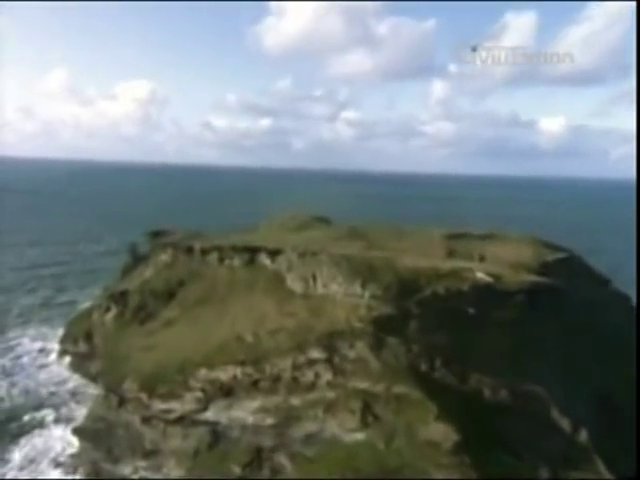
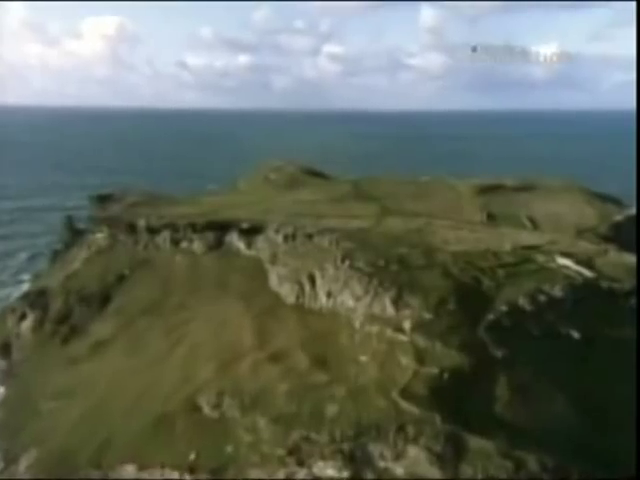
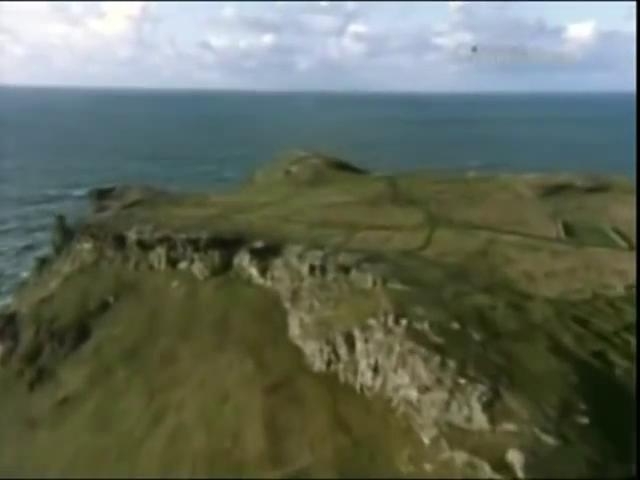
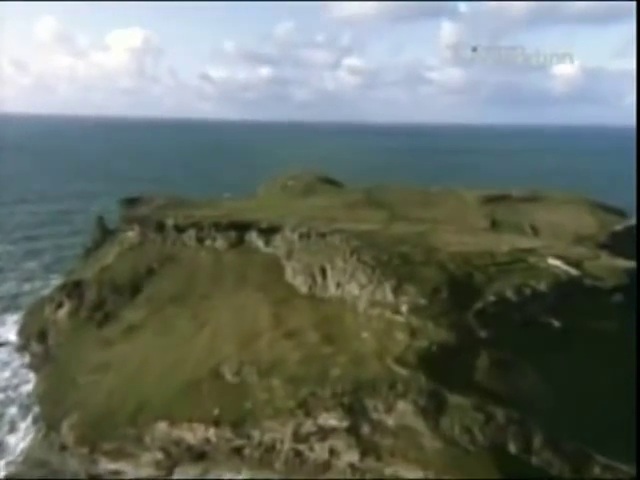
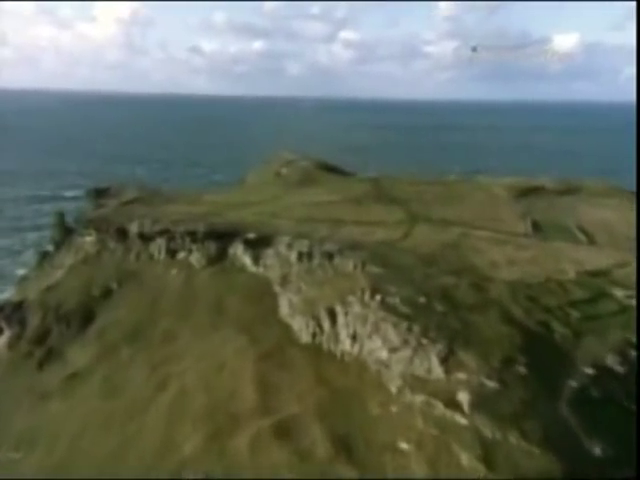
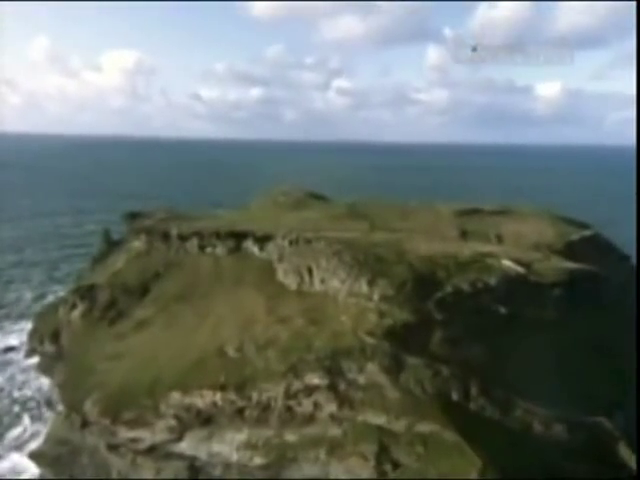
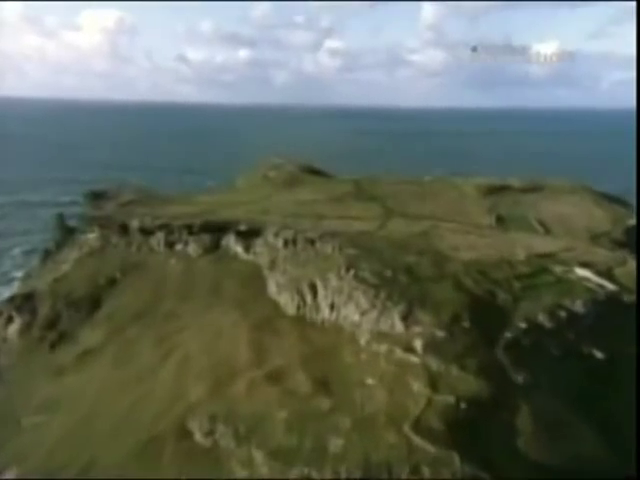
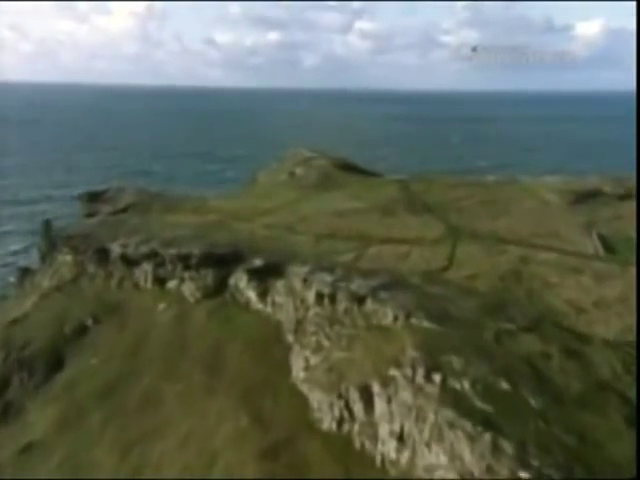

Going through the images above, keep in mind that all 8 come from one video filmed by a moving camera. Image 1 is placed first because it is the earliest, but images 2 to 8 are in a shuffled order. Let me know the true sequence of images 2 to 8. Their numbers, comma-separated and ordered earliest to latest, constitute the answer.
6, 4, 2, 7, 5, 3, 8
